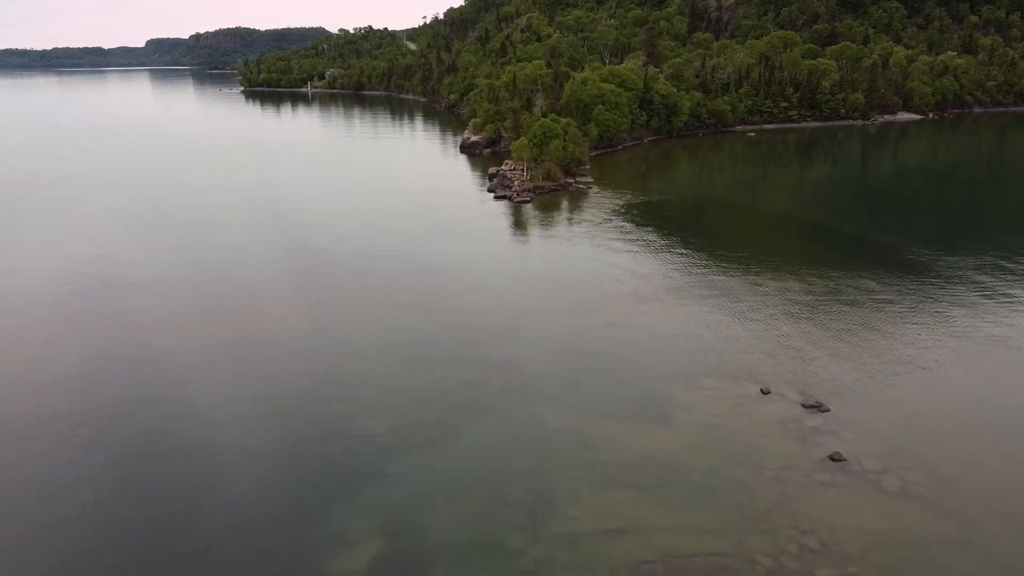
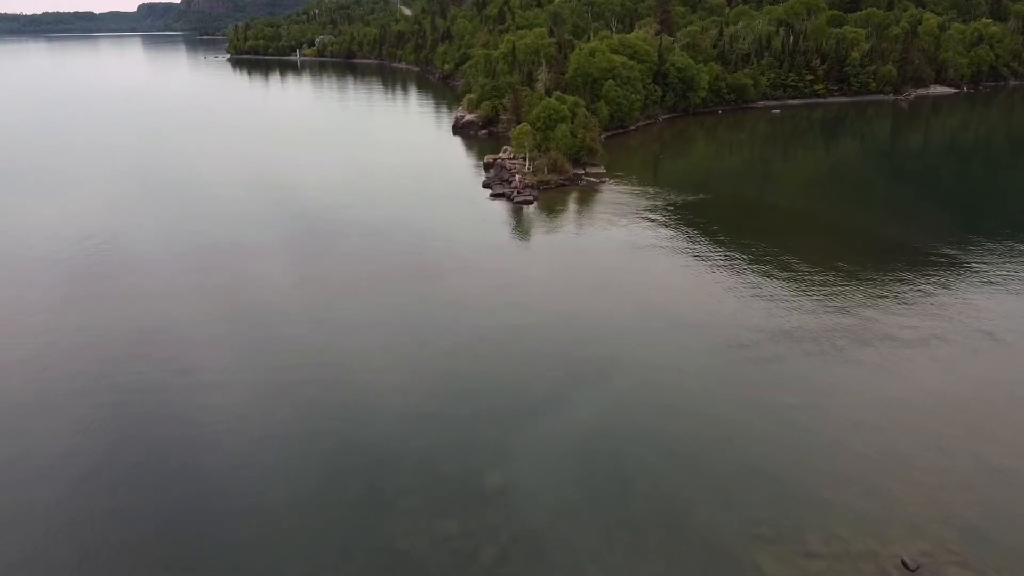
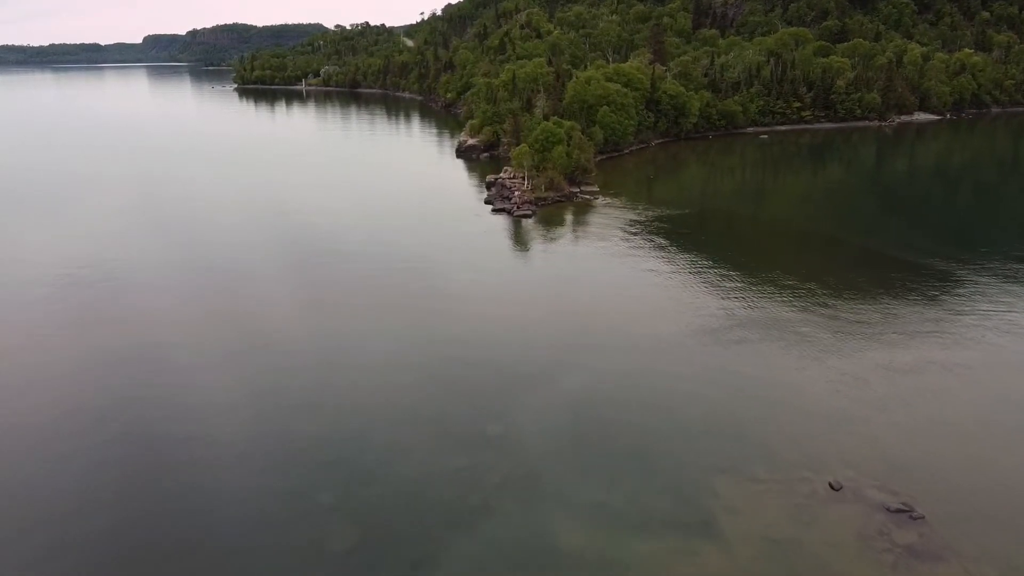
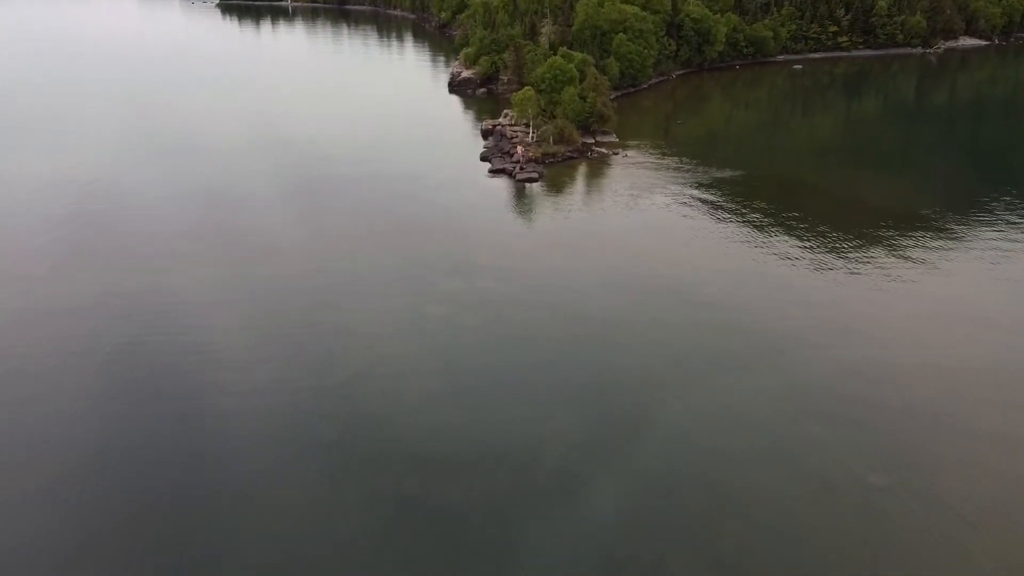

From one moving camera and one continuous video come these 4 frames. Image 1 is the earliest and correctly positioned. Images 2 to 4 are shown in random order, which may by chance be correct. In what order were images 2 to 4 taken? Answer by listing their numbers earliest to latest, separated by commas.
3, 2, 4
